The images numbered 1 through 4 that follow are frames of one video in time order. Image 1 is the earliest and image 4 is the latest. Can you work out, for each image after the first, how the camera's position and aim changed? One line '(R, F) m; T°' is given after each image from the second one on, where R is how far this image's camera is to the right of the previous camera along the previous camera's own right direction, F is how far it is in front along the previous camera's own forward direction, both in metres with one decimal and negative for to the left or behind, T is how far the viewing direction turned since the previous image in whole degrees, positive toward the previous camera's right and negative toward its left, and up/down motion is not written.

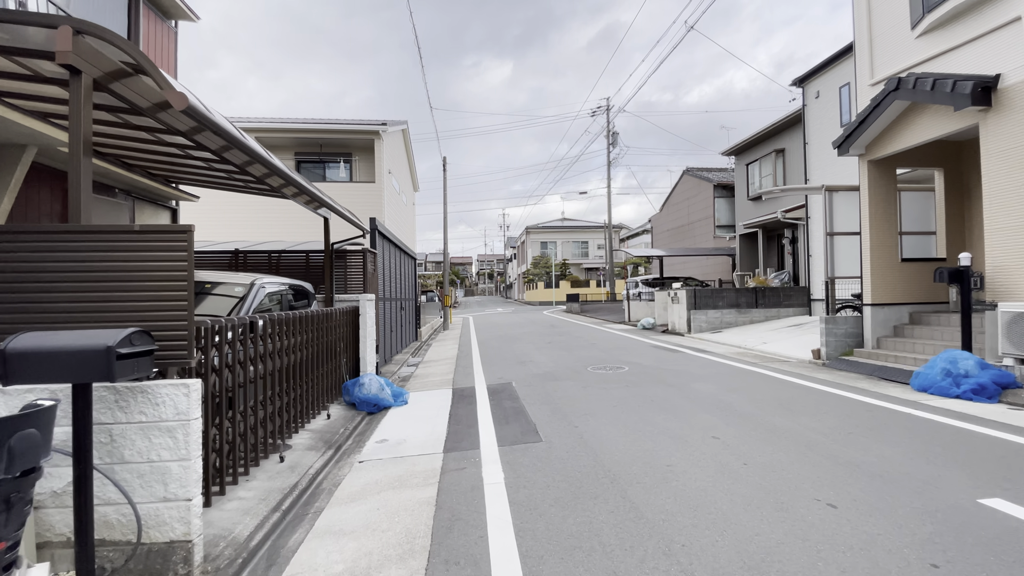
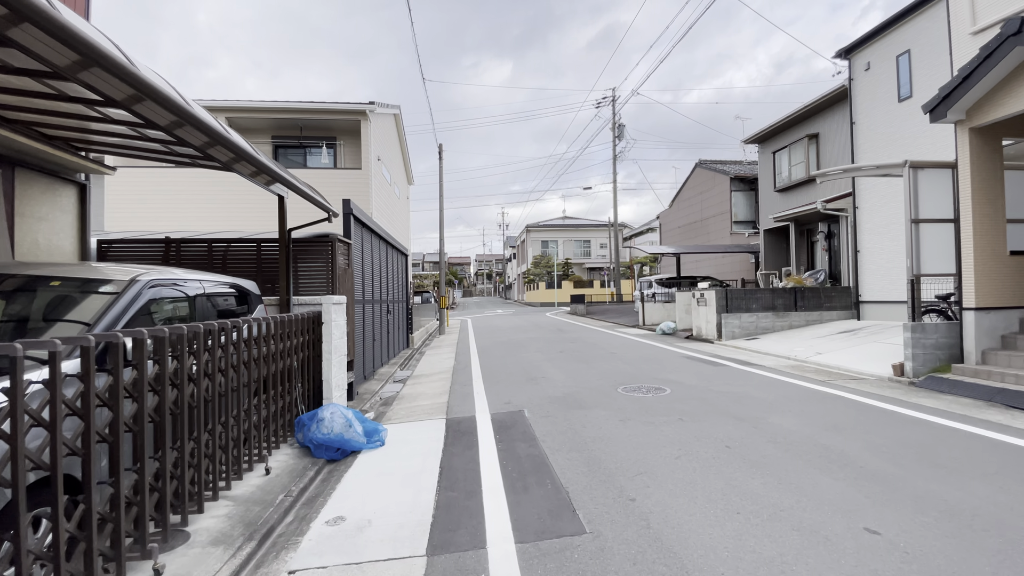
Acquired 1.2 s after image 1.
(-0.2, +1.9) m; 0°
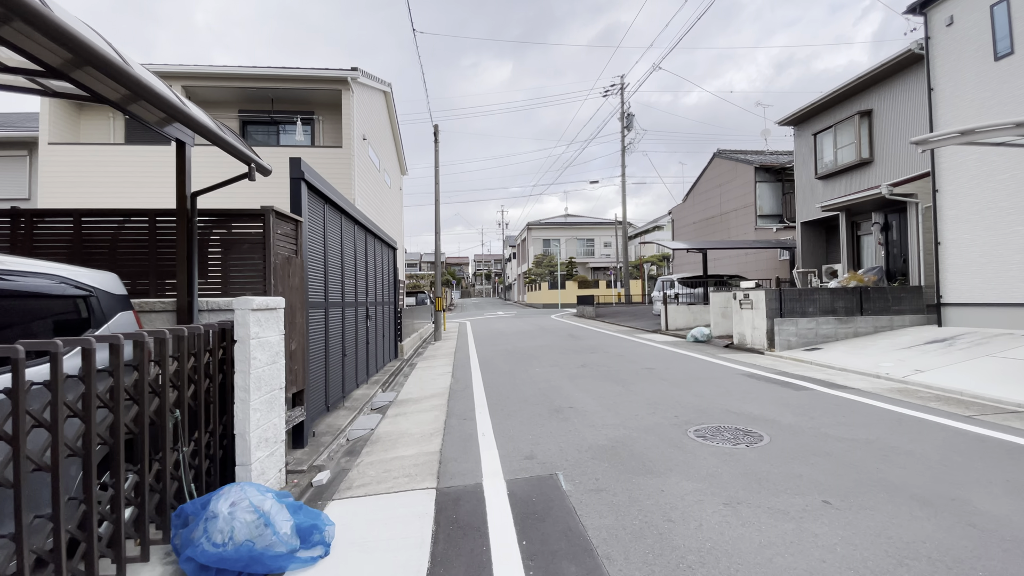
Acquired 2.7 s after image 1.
(-0.3, +2.2) m; 0°
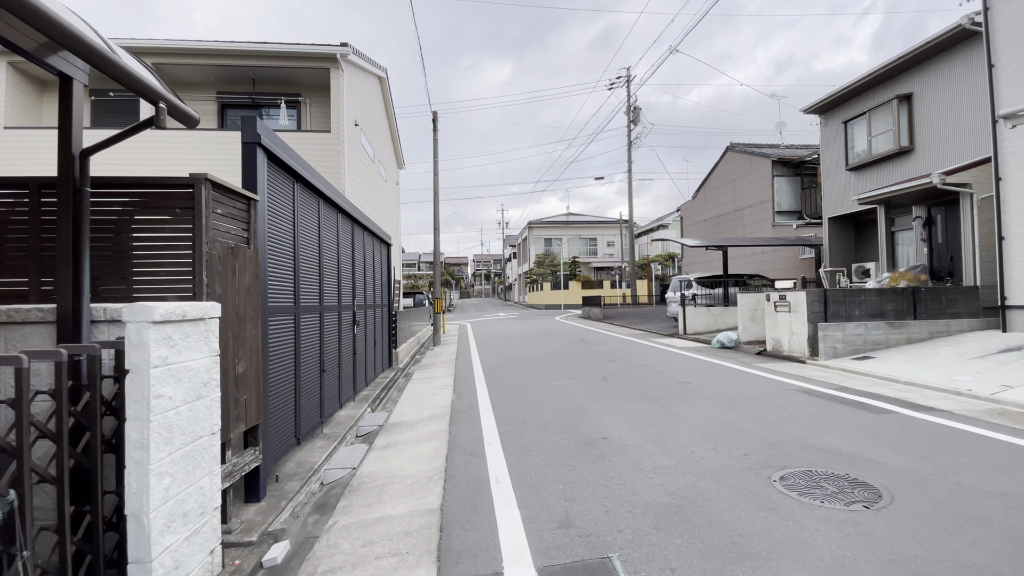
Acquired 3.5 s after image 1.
(-0.3, +1.2) m; 0°
